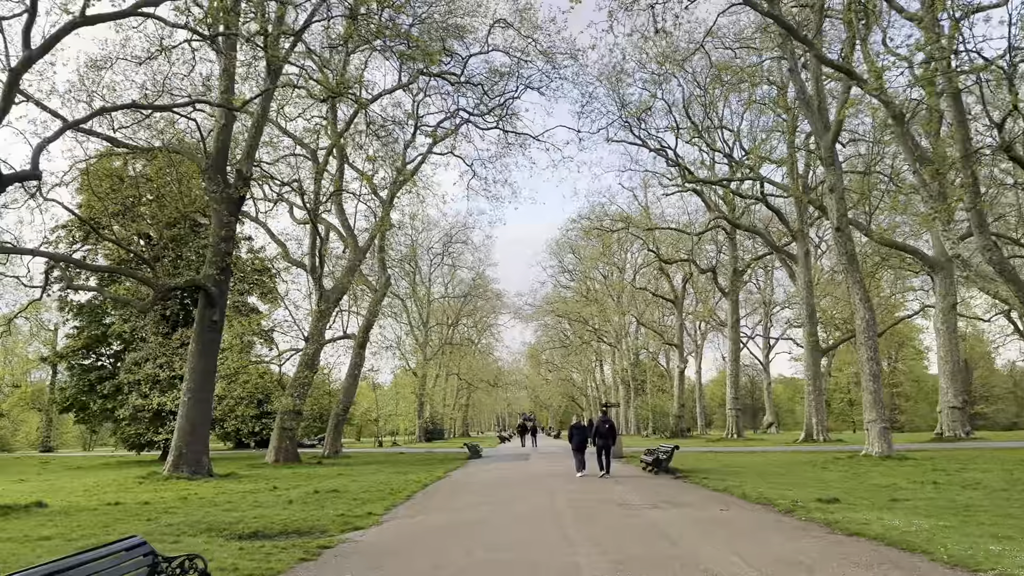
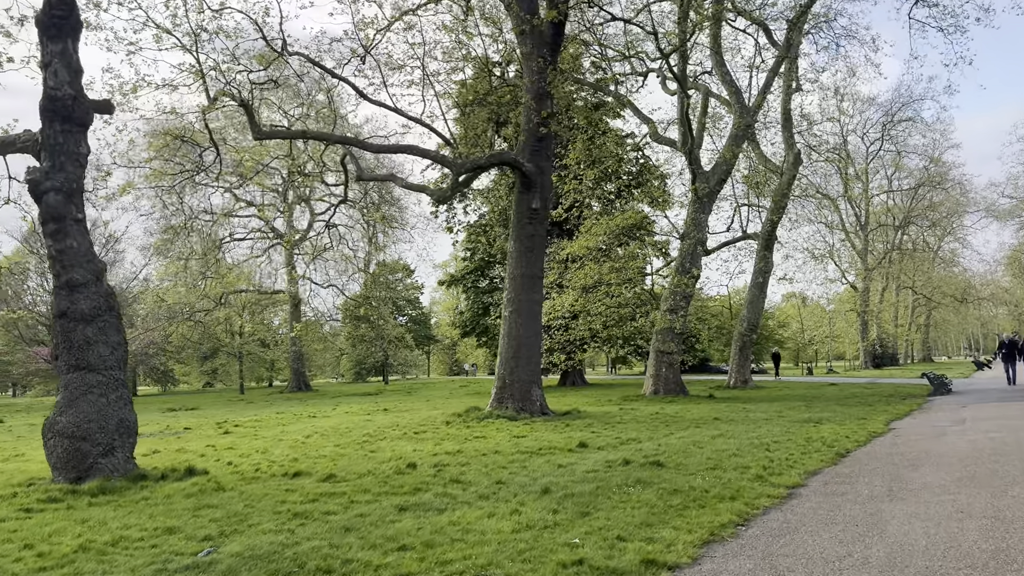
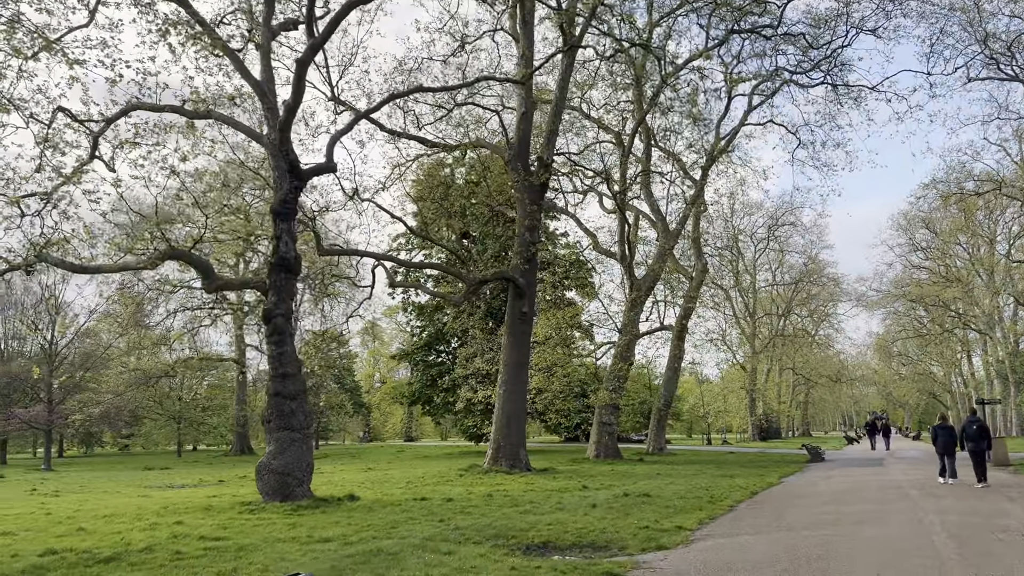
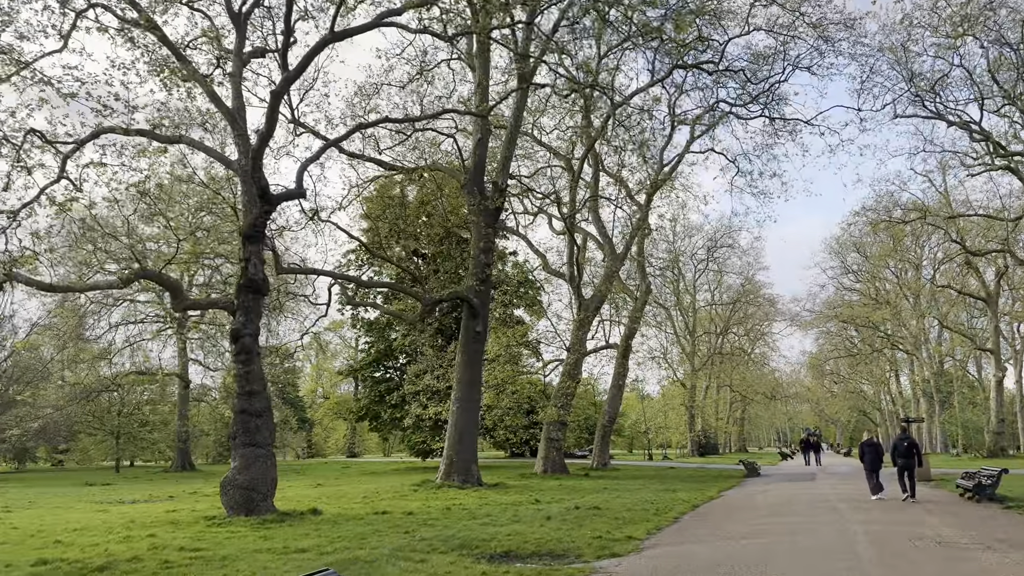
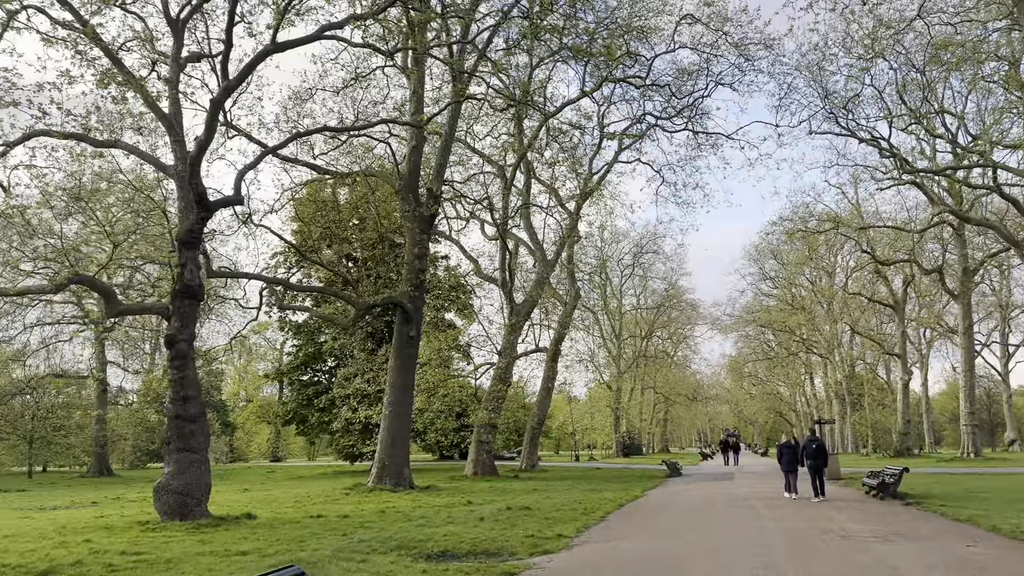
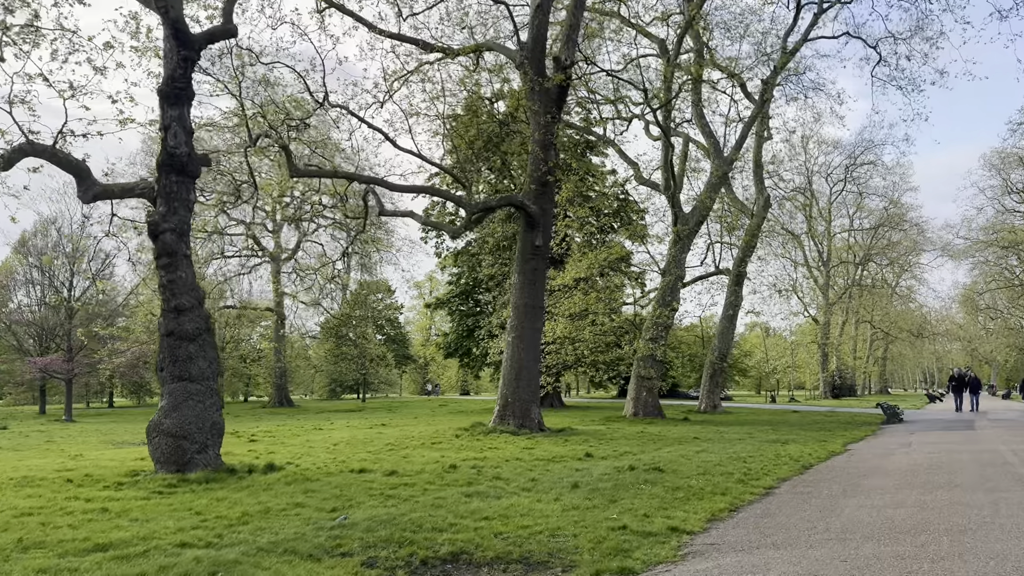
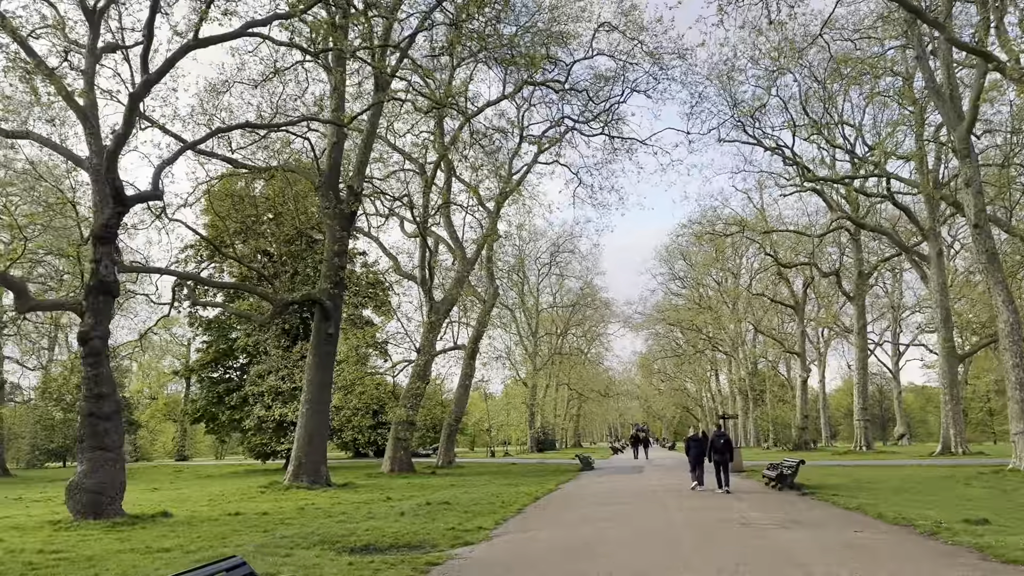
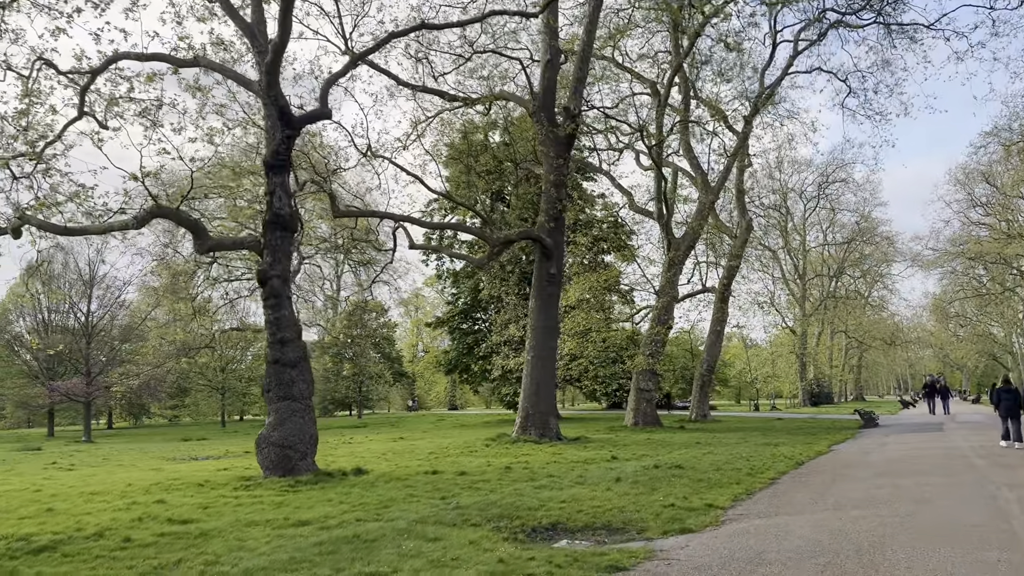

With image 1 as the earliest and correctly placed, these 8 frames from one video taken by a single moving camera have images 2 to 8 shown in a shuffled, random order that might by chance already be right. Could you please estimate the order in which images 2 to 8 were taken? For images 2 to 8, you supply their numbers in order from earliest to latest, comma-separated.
7, 5, 4, 3, 8, 6, 2
